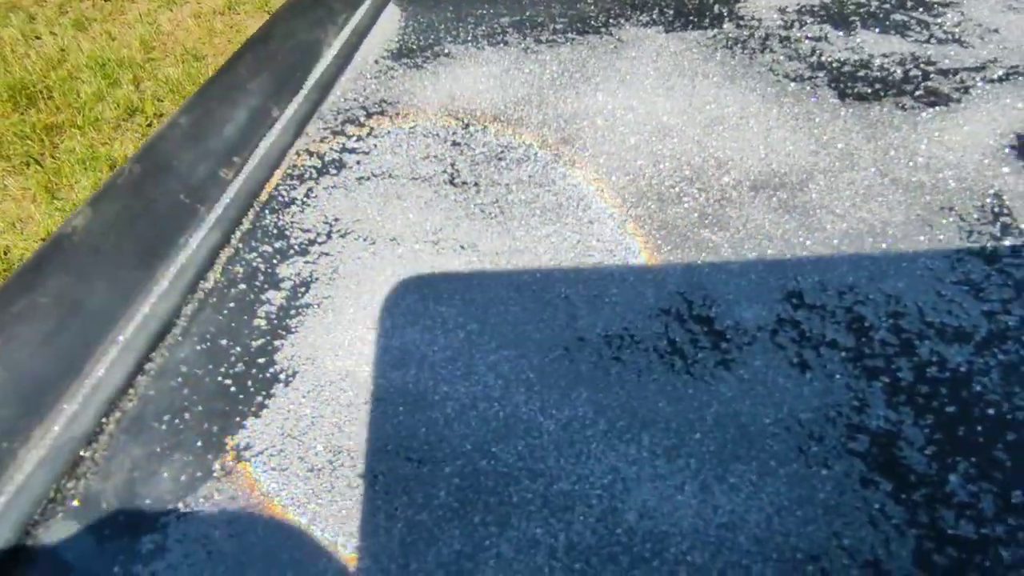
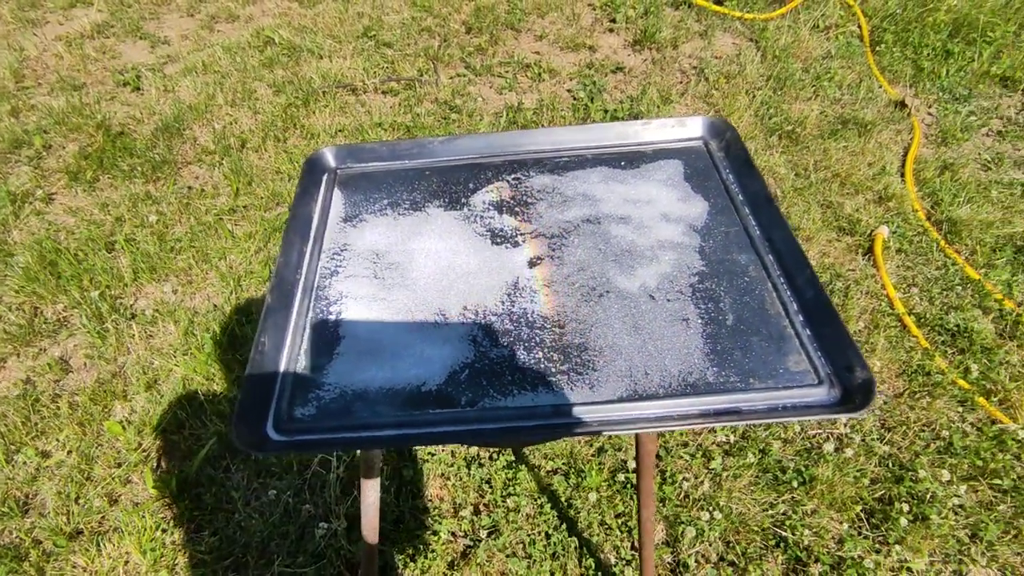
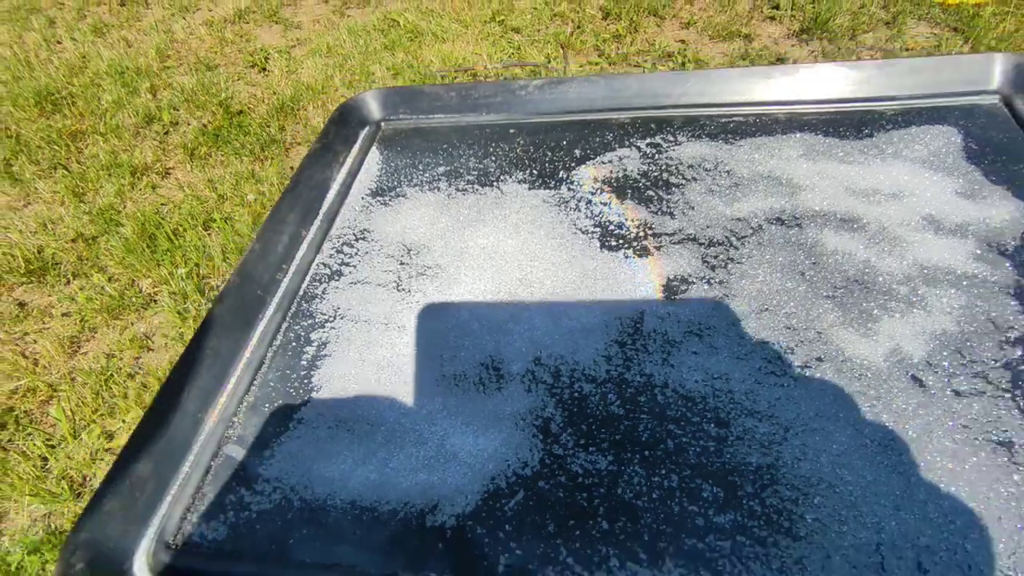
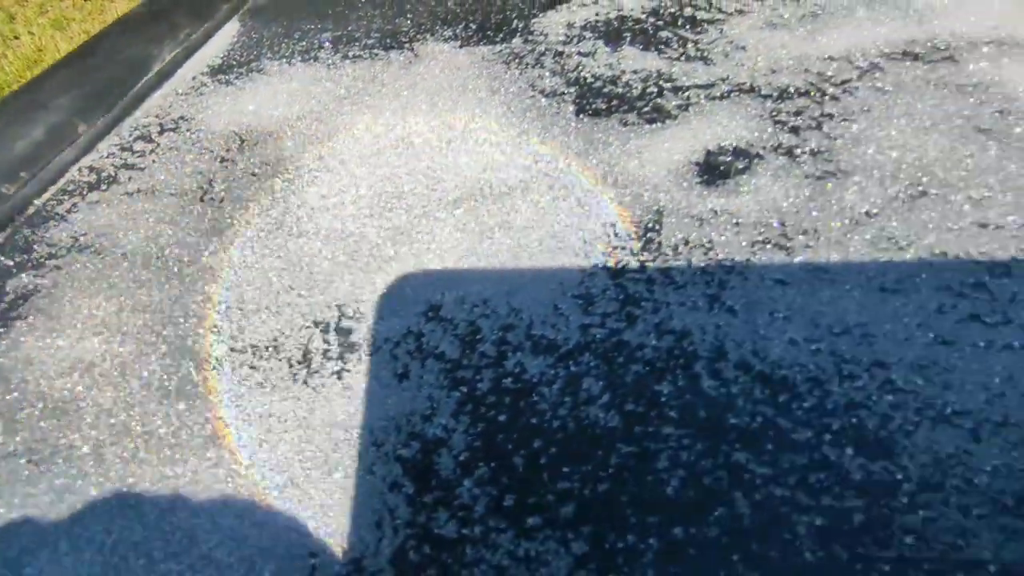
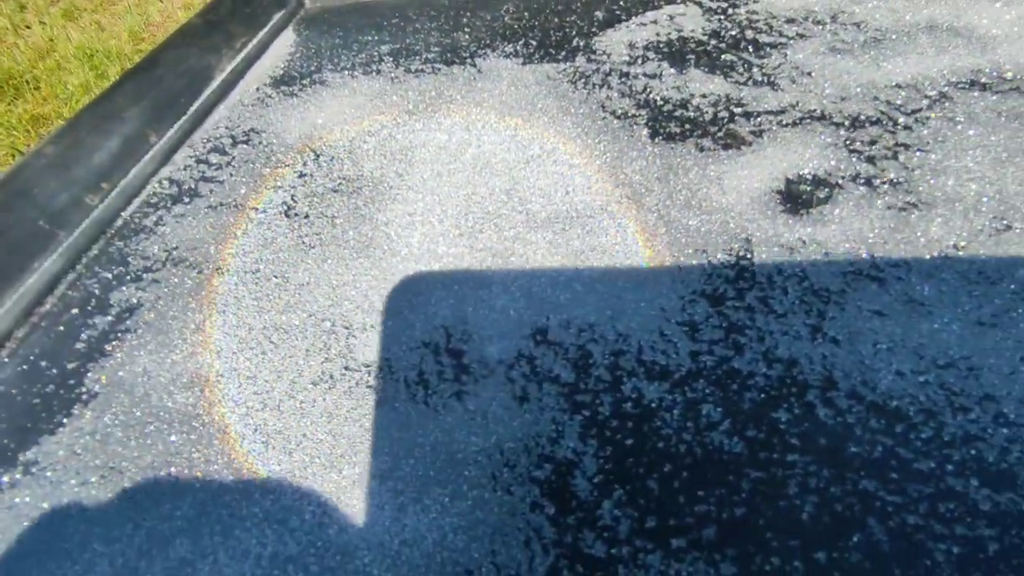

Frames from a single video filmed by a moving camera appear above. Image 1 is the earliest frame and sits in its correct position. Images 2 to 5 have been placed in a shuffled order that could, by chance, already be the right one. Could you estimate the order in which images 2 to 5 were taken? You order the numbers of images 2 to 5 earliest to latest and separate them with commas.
4, 5, 3, 2
